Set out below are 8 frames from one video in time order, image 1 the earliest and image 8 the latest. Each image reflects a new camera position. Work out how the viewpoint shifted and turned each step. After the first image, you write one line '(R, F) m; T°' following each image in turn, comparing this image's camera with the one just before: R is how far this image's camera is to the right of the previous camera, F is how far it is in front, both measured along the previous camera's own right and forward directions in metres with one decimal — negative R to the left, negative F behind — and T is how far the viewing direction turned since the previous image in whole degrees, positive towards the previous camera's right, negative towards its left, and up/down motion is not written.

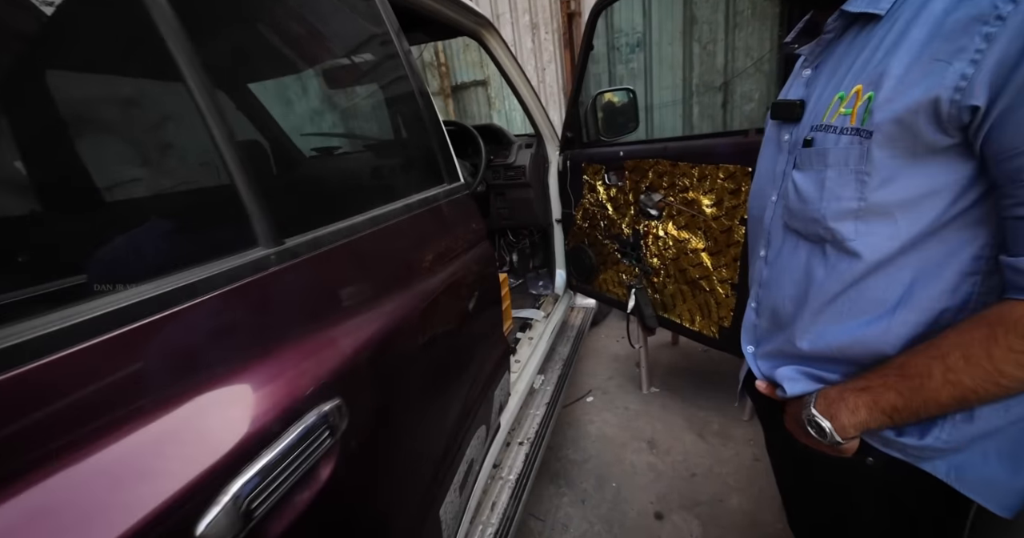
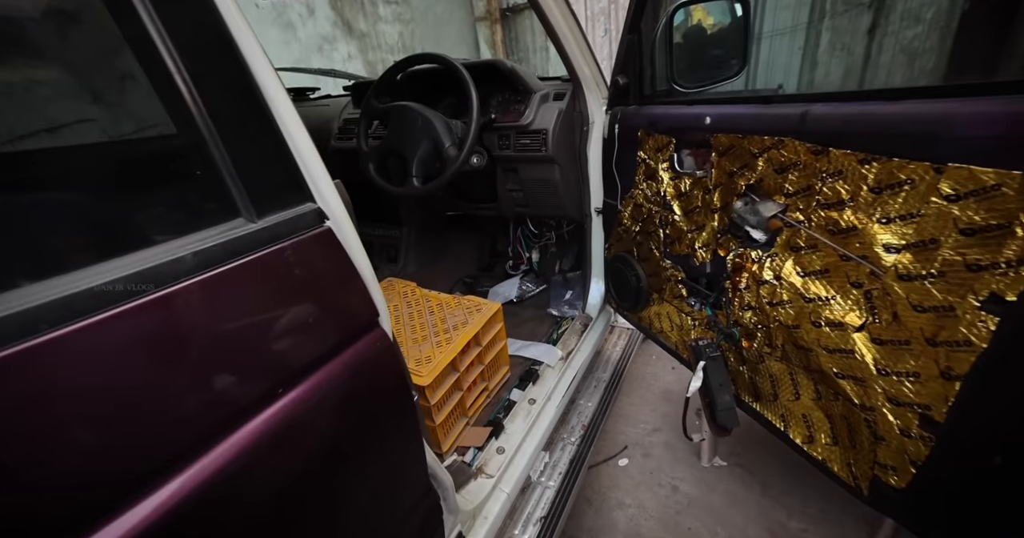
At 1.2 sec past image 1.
(+0.2, +0.8) m; -7°
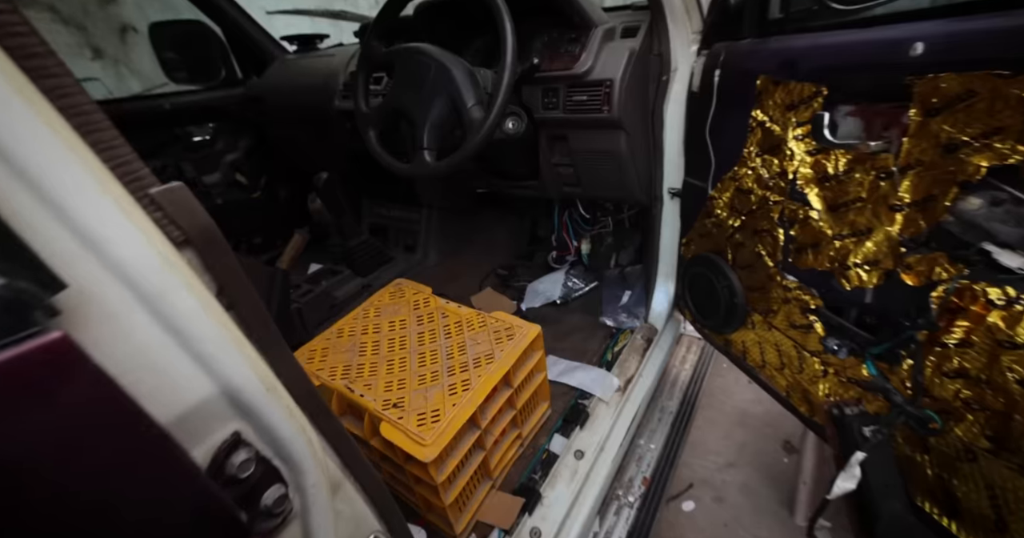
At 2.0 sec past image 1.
(0.0, +0.4) m; -5°
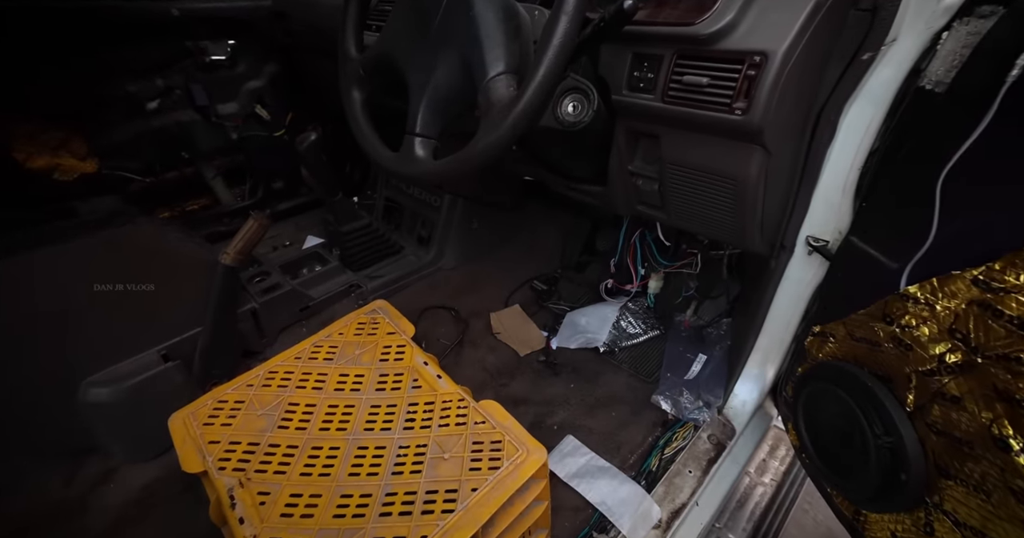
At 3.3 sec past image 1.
(0.0, +0.4) m; -6°
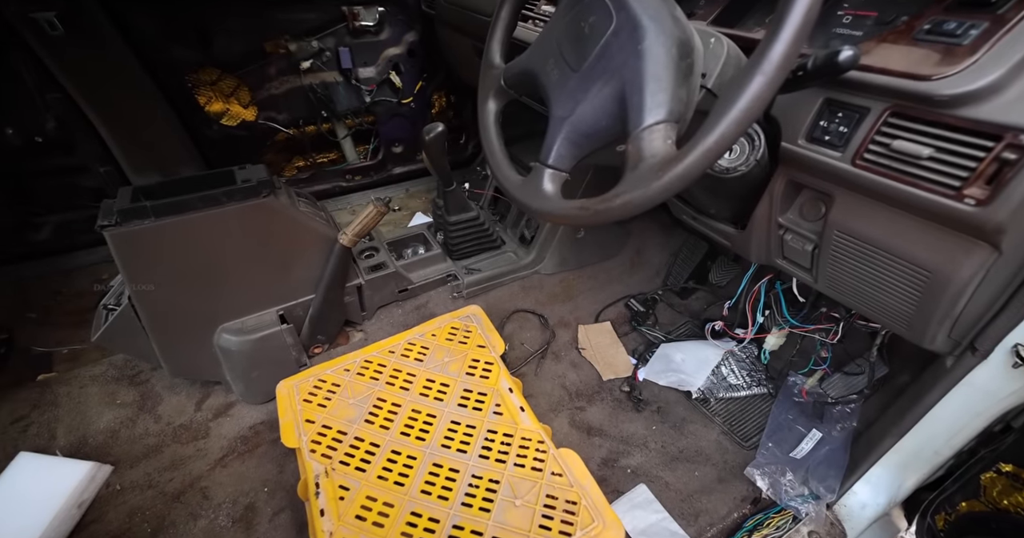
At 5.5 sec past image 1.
(0.0, +0.1) m; -10°
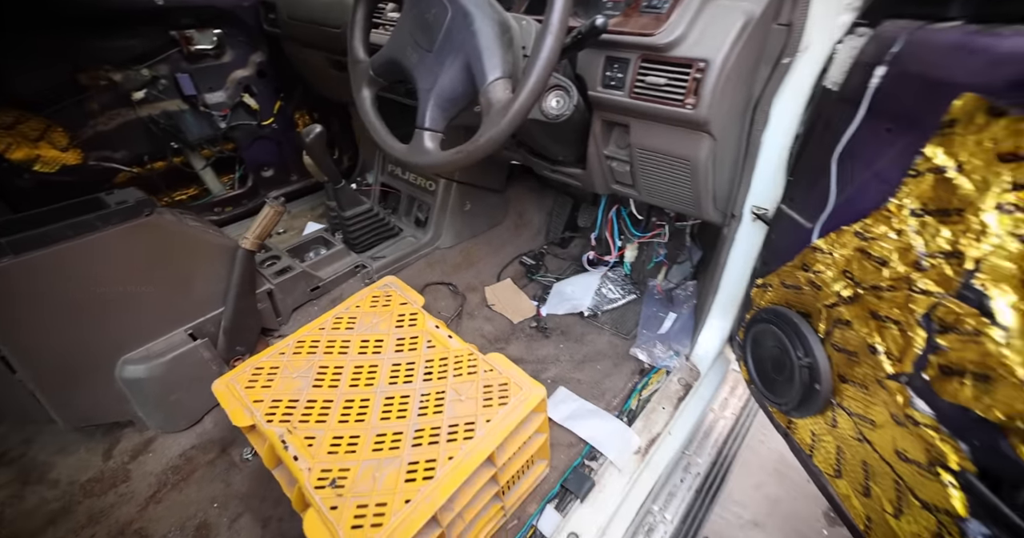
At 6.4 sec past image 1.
(0.0, -0.2) m; +12°
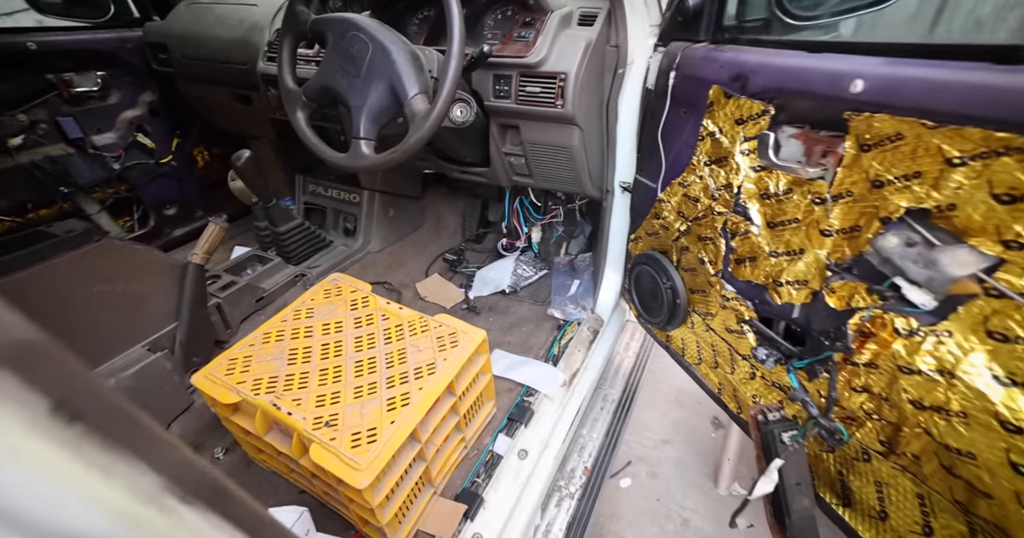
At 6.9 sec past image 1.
(0.0, -0.2) m; +10°
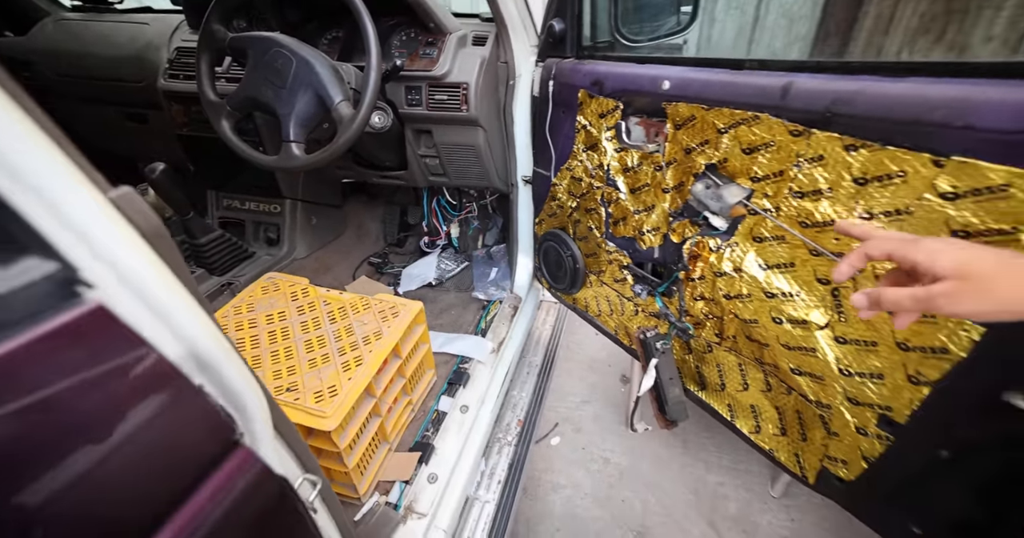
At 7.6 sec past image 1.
(0.0, -0.2) m; +10°
